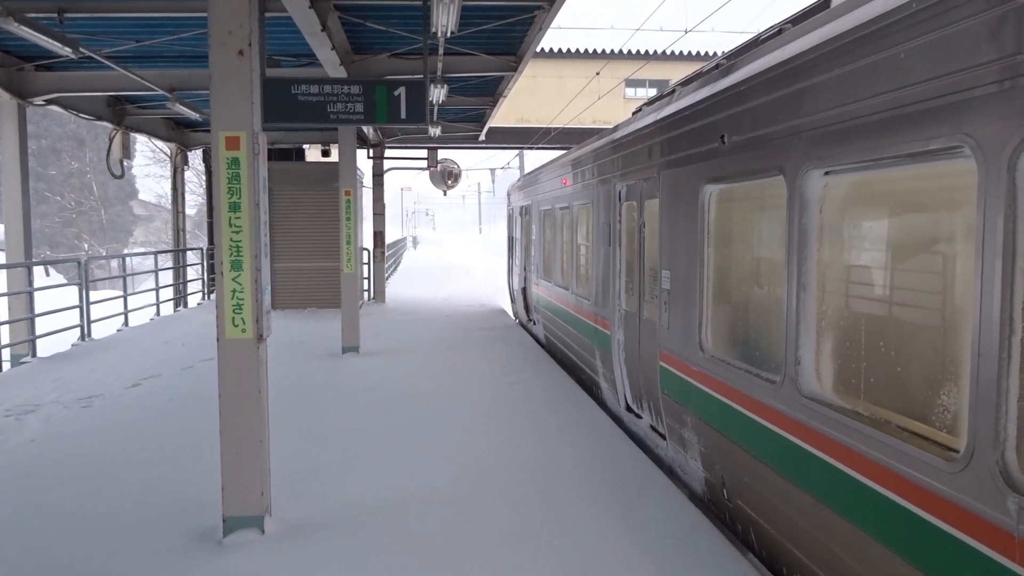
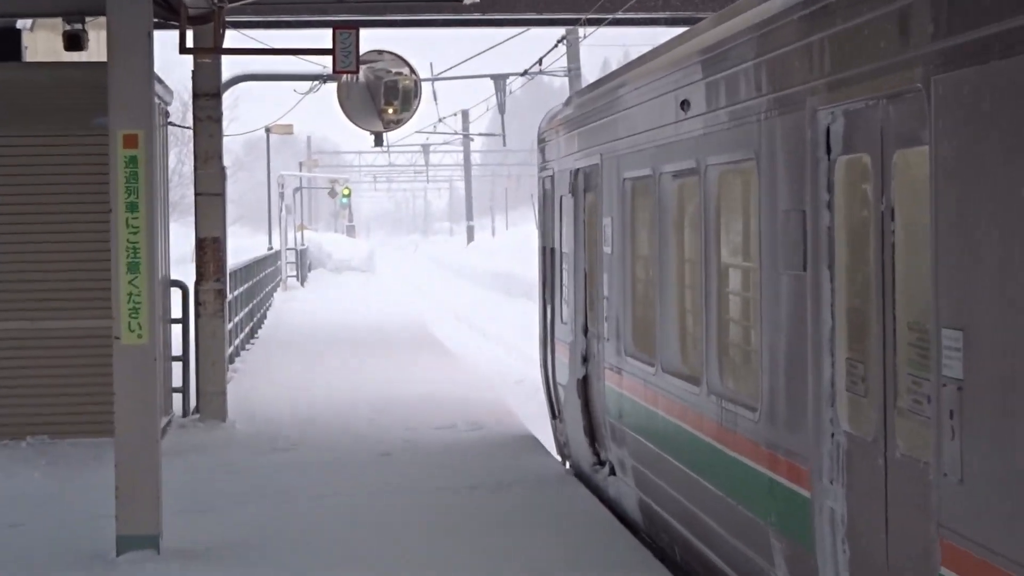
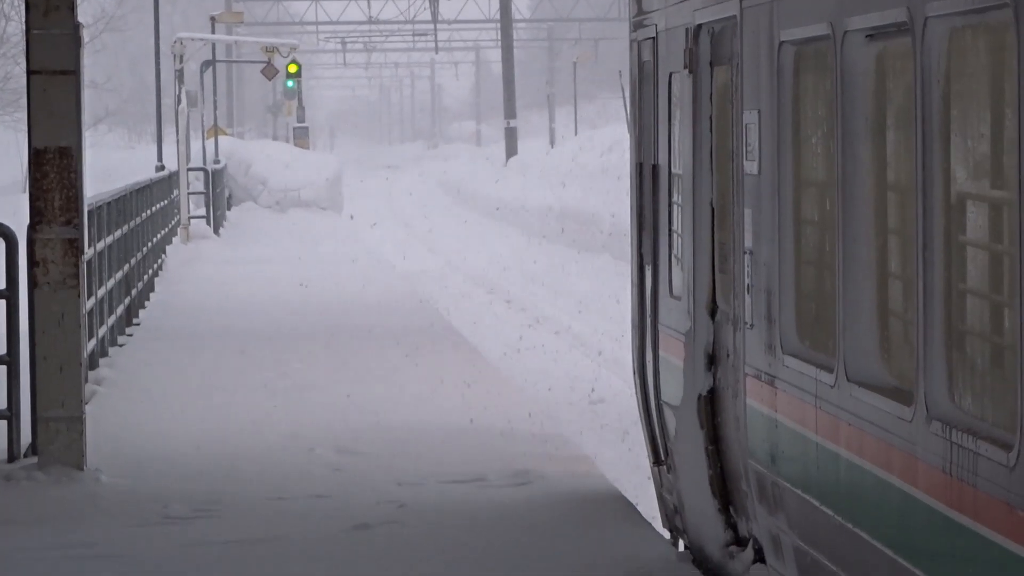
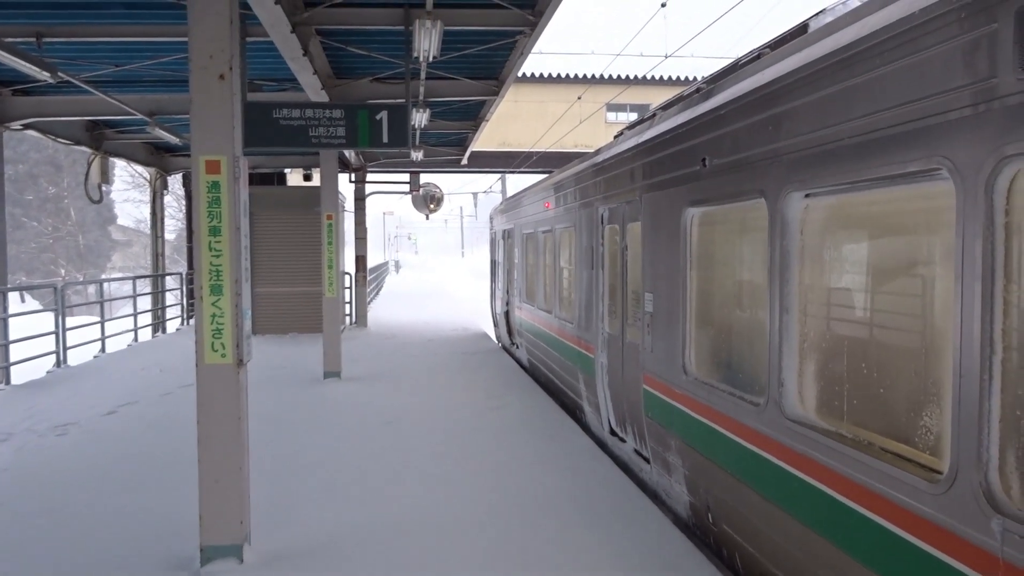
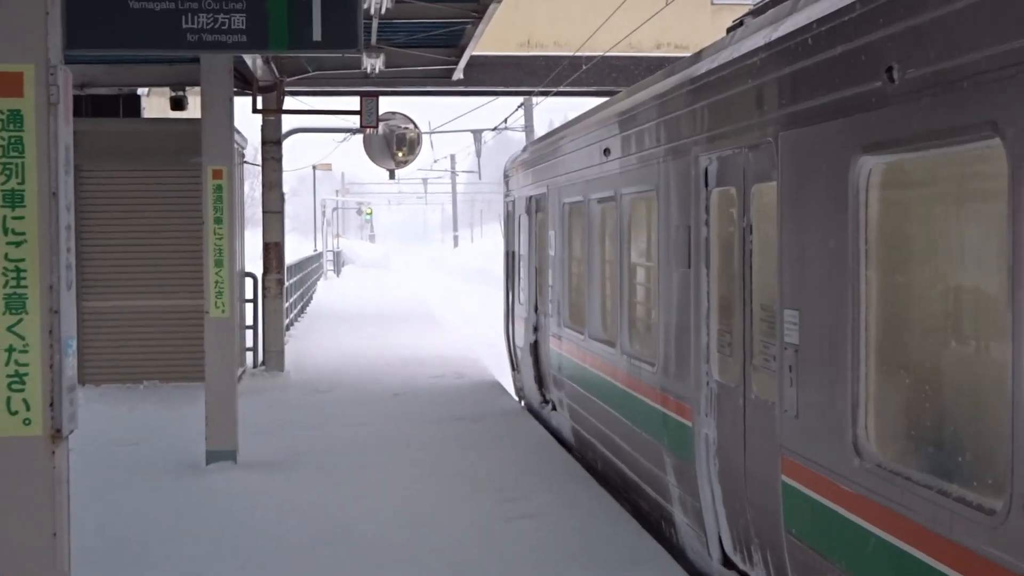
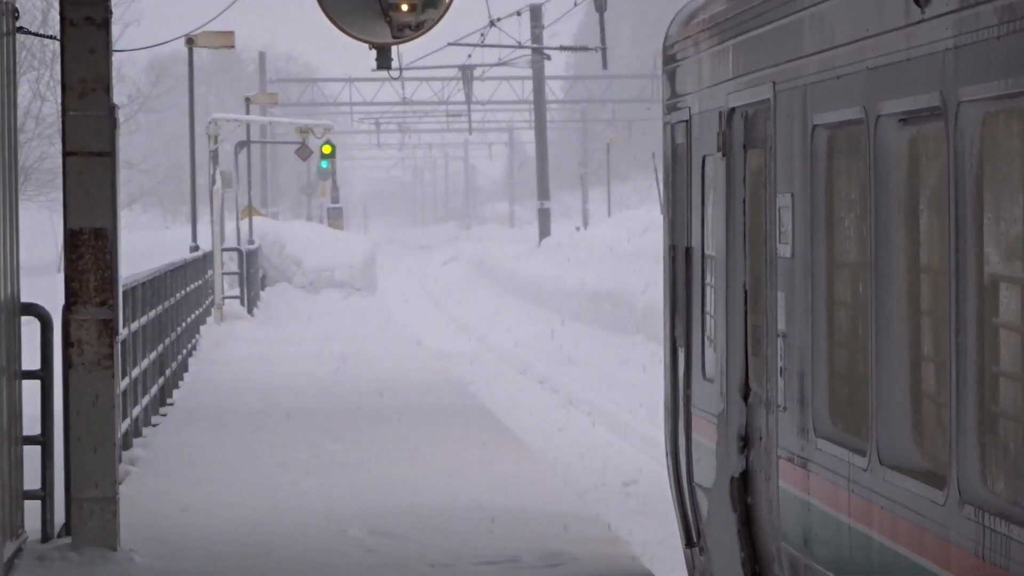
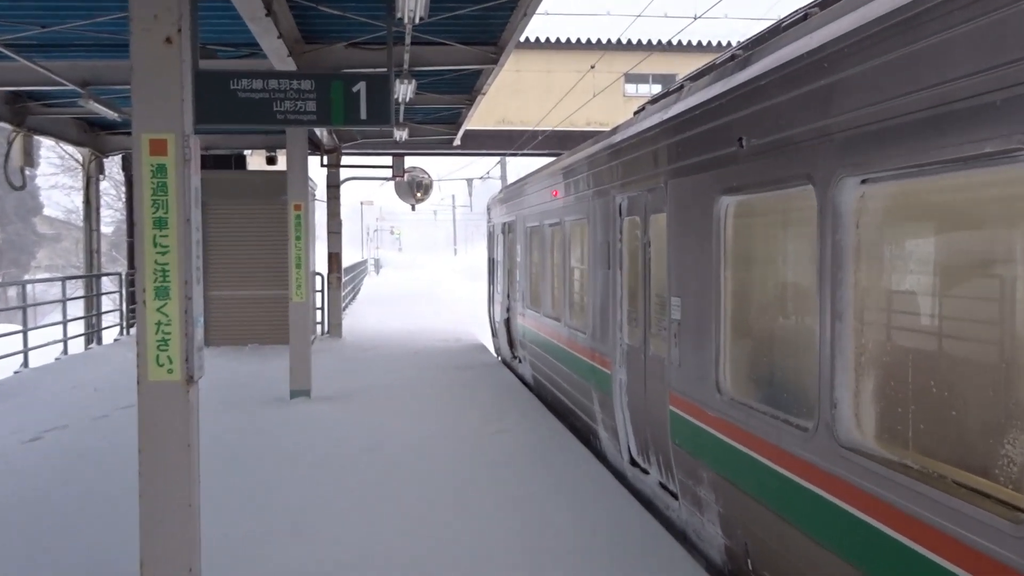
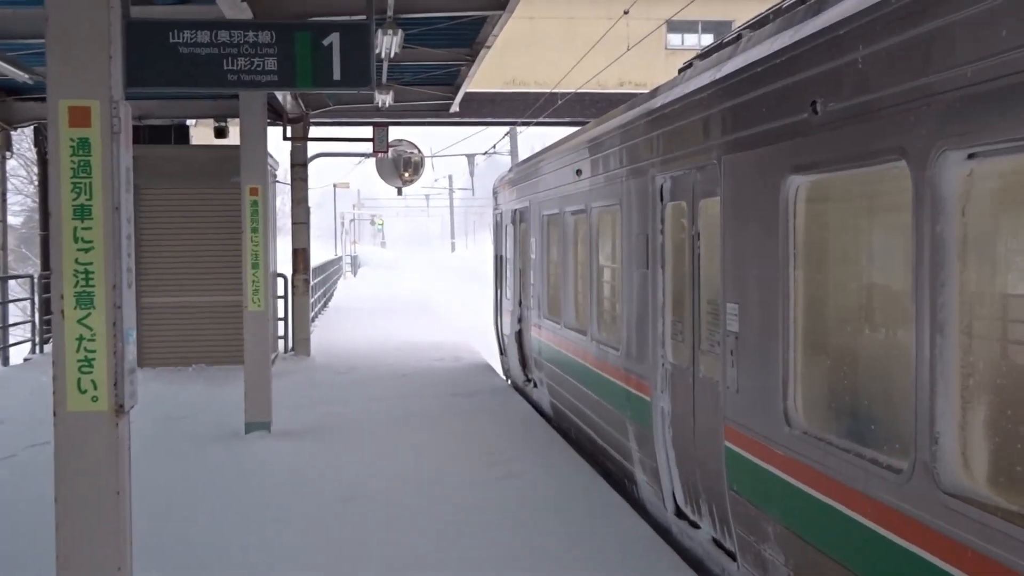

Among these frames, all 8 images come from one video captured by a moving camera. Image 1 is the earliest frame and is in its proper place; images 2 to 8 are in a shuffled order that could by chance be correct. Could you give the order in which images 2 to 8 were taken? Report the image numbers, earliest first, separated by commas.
4, 7, 8, 5, 2, 6, 3
